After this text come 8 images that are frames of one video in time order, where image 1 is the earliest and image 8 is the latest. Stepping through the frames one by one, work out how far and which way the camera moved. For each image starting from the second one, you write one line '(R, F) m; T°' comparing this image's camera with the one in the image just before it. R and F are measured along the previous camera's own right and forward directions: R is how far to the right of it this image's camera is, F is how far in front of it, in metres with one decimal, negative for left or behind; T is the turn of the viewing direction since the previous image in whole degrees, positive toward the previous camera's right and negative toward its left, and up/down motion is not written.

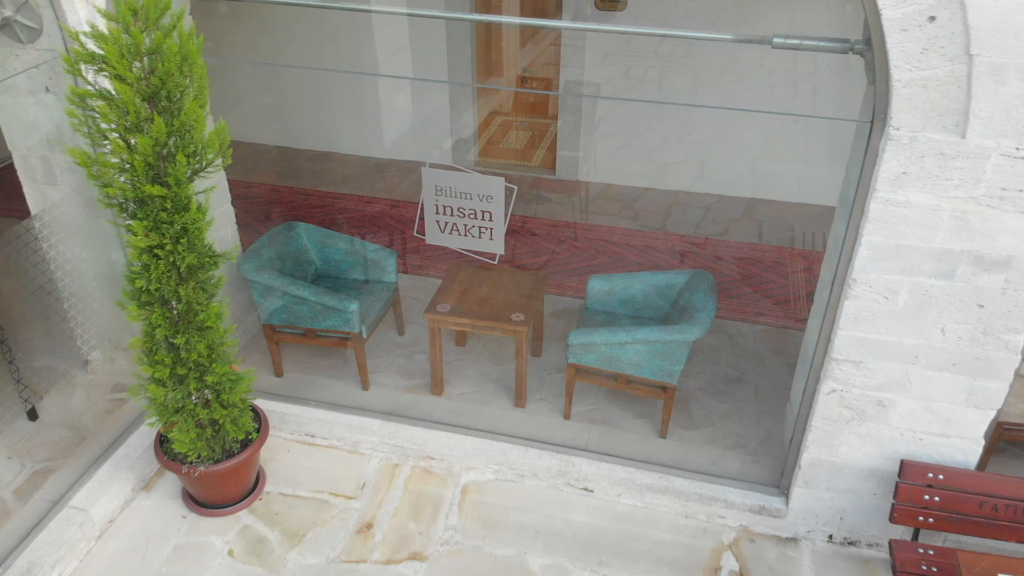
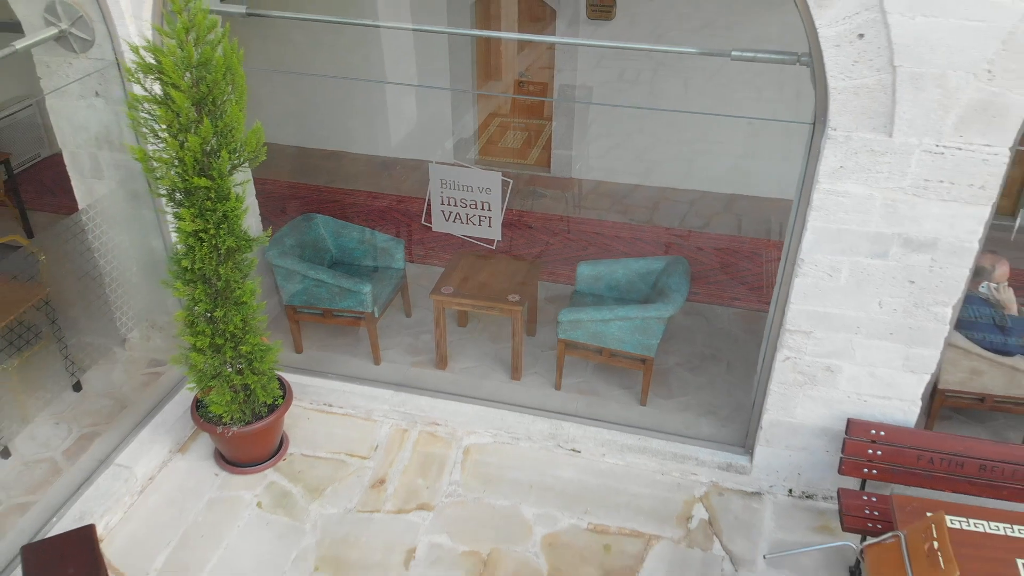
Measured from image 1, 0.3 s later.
(0.0, -0.4) m; 0°
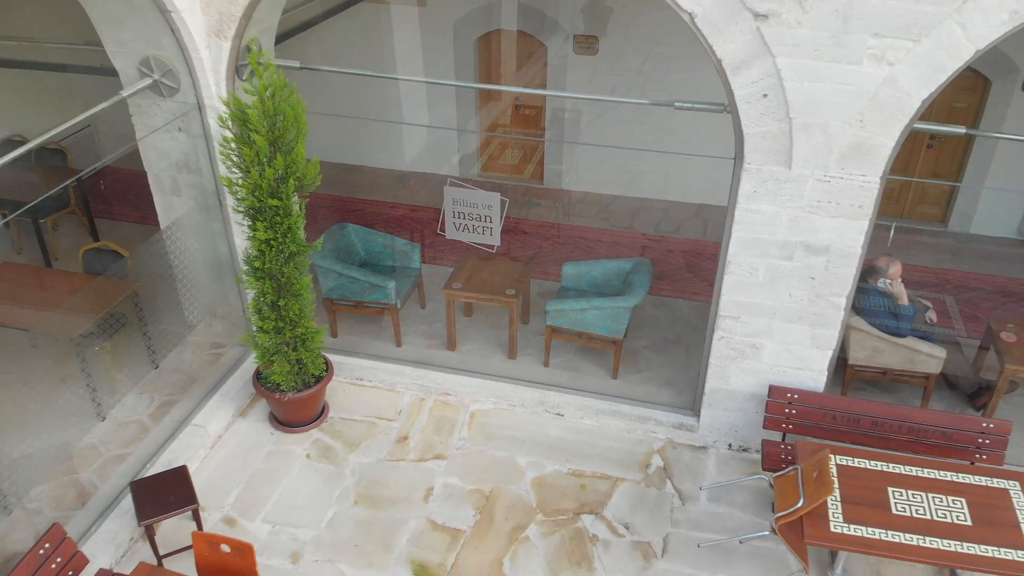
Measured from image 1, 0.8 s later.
(0.0, -0.9) m; 0°
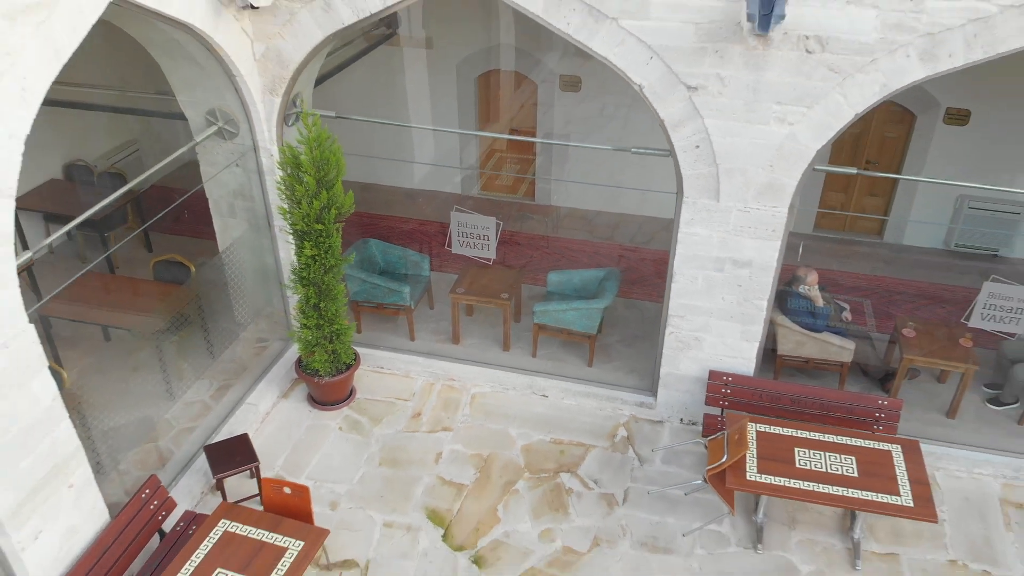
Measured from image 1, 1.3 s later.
(0.0, -1.1) m; 0°
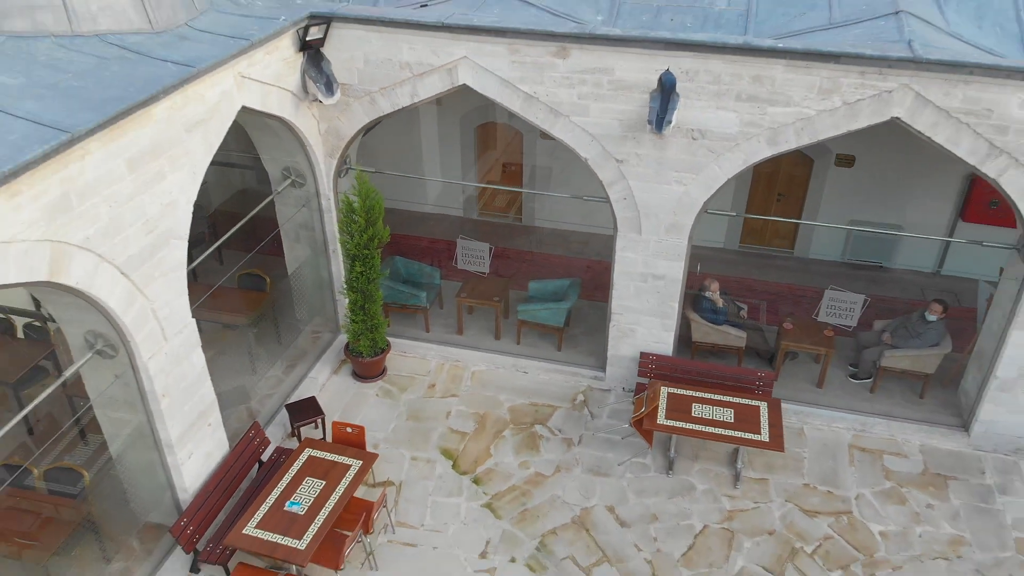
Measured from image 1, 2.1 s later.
(+0.1, -2.2) m; 0°
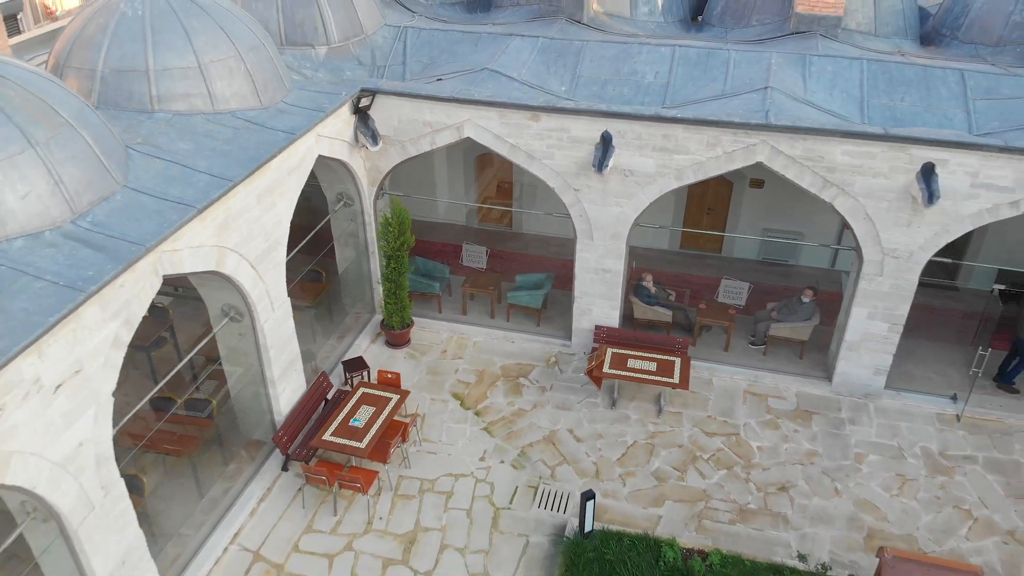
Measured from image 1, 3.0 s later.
(+0.1, -3.0) m; 0°
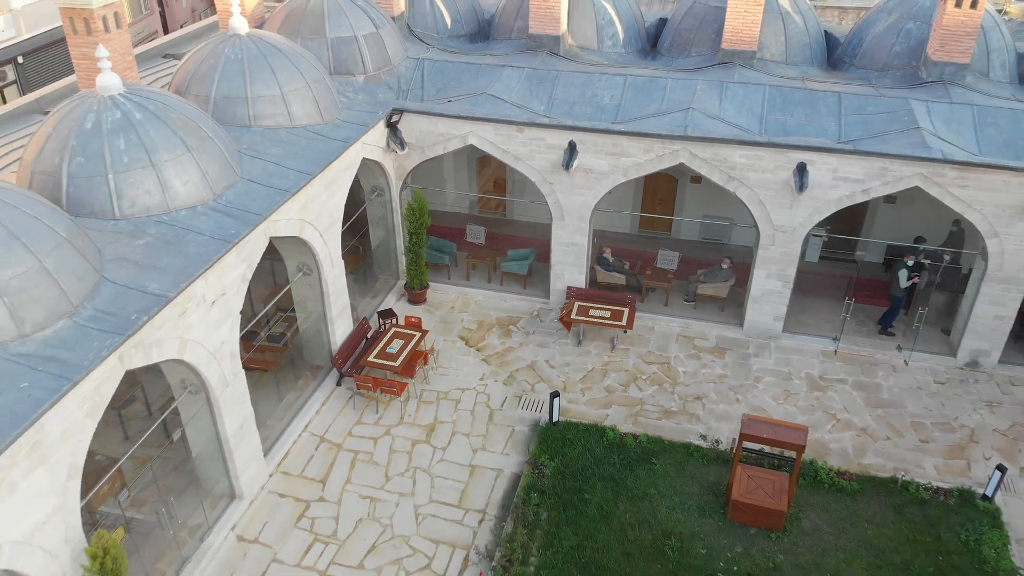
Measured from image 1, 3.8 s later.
(+0.1, -3.6) m; 0°
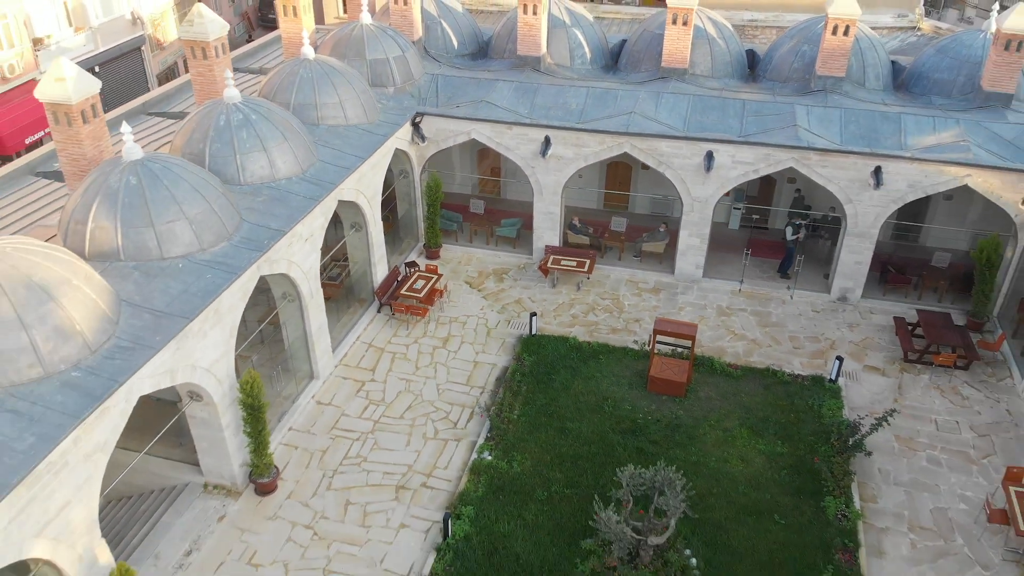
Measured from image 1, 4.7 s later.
(+0.1, -5.2) m; 0°
